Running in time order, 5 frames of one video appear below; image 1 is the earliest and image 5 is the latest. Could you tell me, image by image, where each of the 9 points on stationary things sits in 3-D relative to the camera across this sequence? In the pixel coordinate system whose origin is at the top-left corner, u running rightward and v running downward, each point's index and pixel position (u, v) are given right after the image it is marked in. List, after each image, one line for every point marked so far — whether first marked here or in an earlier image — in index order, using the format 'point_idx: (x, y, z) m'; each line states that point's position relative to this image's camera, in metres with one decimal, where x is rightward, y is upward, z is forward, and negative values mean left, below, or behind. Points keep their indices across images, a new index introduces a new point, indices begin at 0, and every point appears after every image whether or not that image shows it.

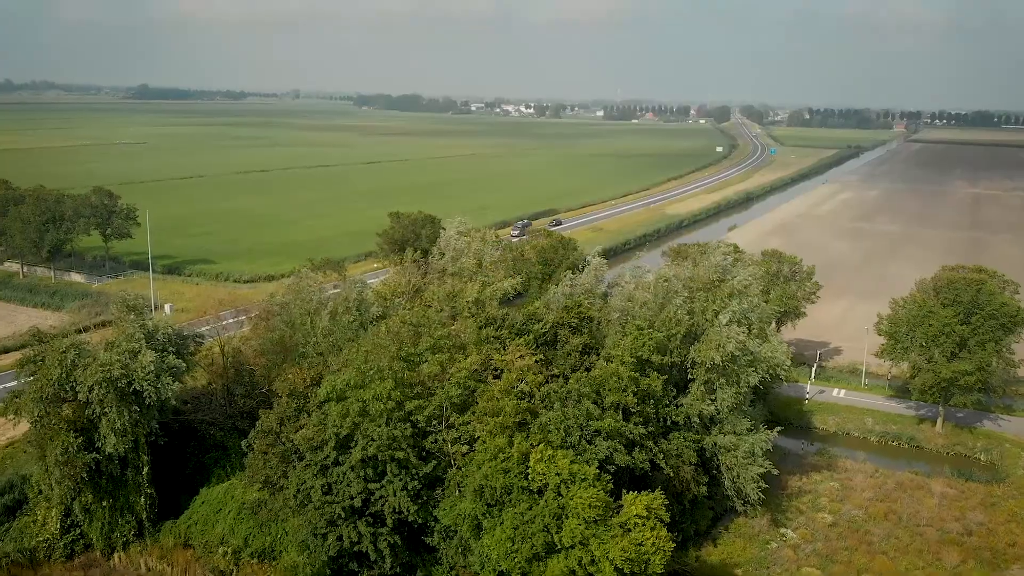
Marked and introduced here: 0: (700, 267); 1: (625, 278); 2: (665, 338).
0: (+3.7, +0.4, +18.0) m
1: (+2.4, 0.0, +19.7) m
2: (+2.8, -0.9, +16.7) m
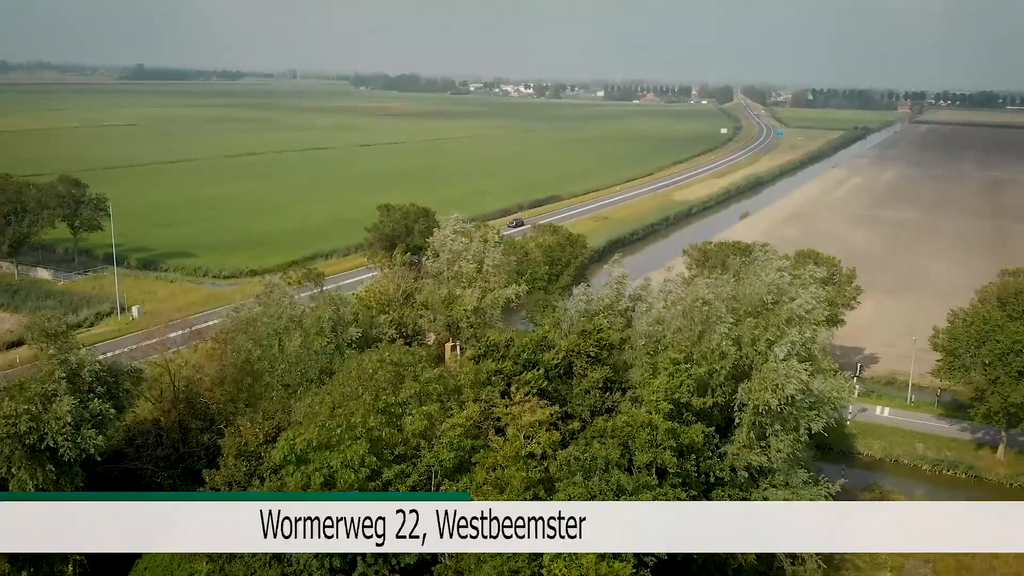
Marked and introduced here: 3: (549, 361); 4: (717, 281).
0: (+3.8, +0.1, +14.9) m
1: (+2.5, -0.3, +16.5) m
2: (+2.9, -1.2, +13.5) m
3: (+0.6, -1.1, +14.2) m
4: (+3.5, +0.1, +15.6) m
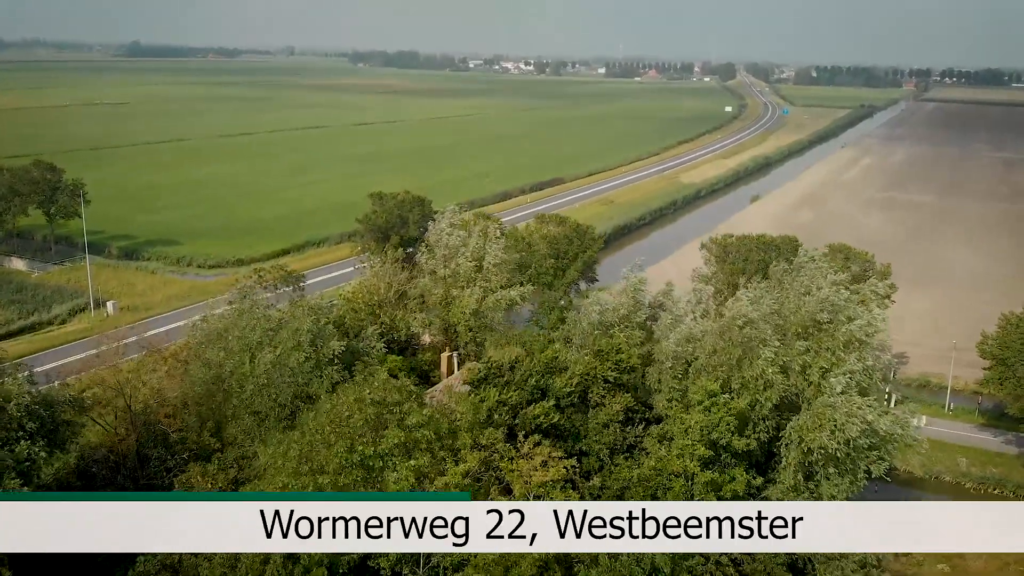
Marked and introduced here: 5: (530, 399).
0: (+3.9, -0.1, +12.7) m
1: (+2.6, -0.5, +14.4) m
2: (+2.9, -1.5, +11.4) m
3: (+0.7, -1.3, +12.1) m
4: (+3.5, -0.1, +13.4) m
5: (+0.2, -1.4, +12.1) m
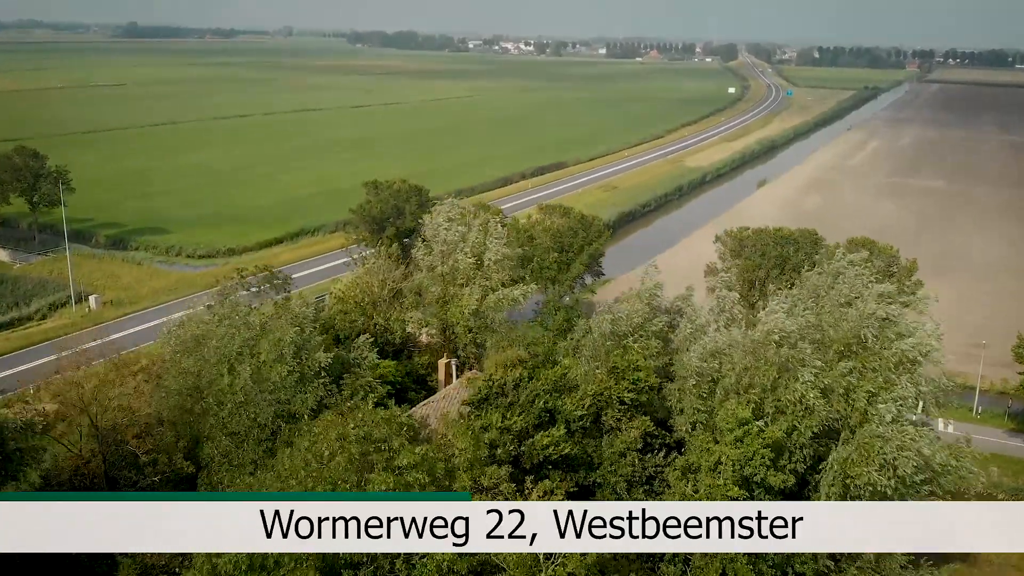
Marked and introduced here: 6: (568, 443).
0: (+4.0, -0.3, +11.3) m
1: (+2.7, -0.6, +13.0) m
2: (+3.0, -1.6, +10.1) m
3: (+0.7, -1.5, +10.8) m
4: (+3.6, -0.2, +12.0) m
5: (+0.3, -1.6, +10.7) m
6: (+0.6, -1.8, +10.4) m
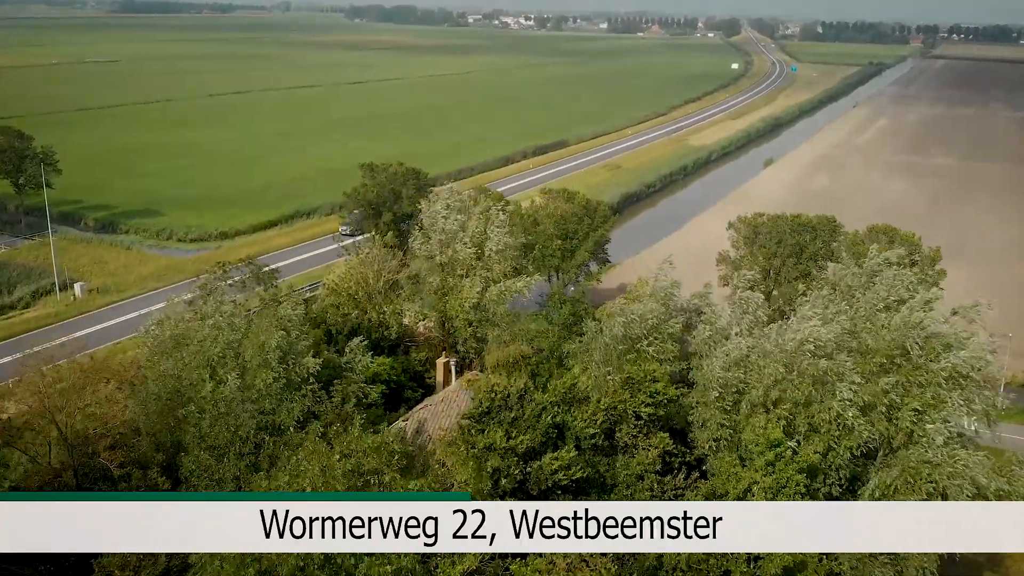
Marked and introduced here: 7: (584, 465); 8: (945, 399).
0: (+4.0, -0.3, +10.3) m
1: (+2.7, -0.6, +12.0) m
2: (+3.0, -1.7, +9.1) m
3: (+0.8, -1.5, +9.7) m
4: (+3.7, -0.2, +11.0) m
5: (+0.3, -1.6, +9.7) m
6: (+0.7, -1.8, +9.4) m
7: (+0.7, -1.9, +9.5) m
8: (+4.4, -1.1, +9.4) m
